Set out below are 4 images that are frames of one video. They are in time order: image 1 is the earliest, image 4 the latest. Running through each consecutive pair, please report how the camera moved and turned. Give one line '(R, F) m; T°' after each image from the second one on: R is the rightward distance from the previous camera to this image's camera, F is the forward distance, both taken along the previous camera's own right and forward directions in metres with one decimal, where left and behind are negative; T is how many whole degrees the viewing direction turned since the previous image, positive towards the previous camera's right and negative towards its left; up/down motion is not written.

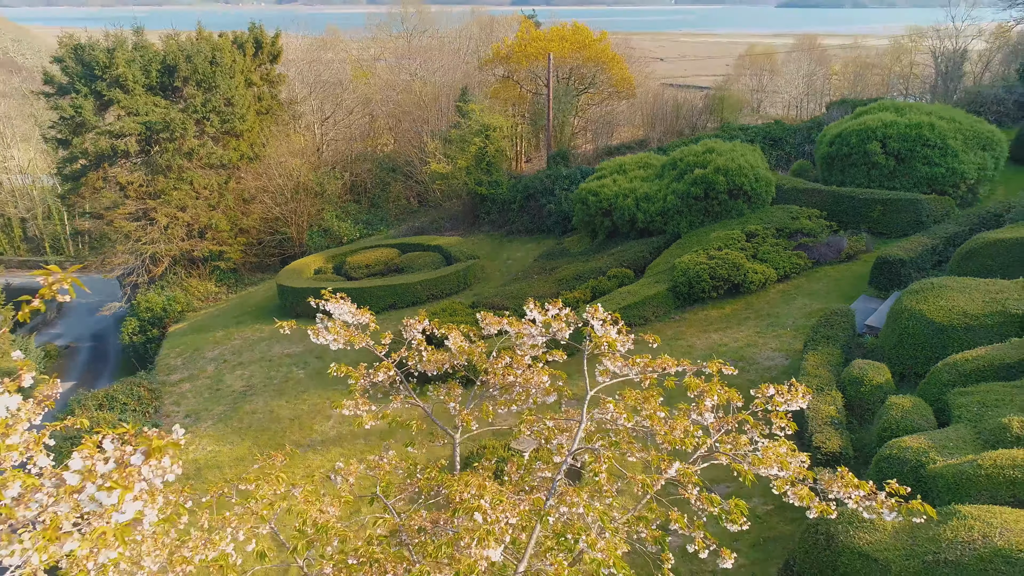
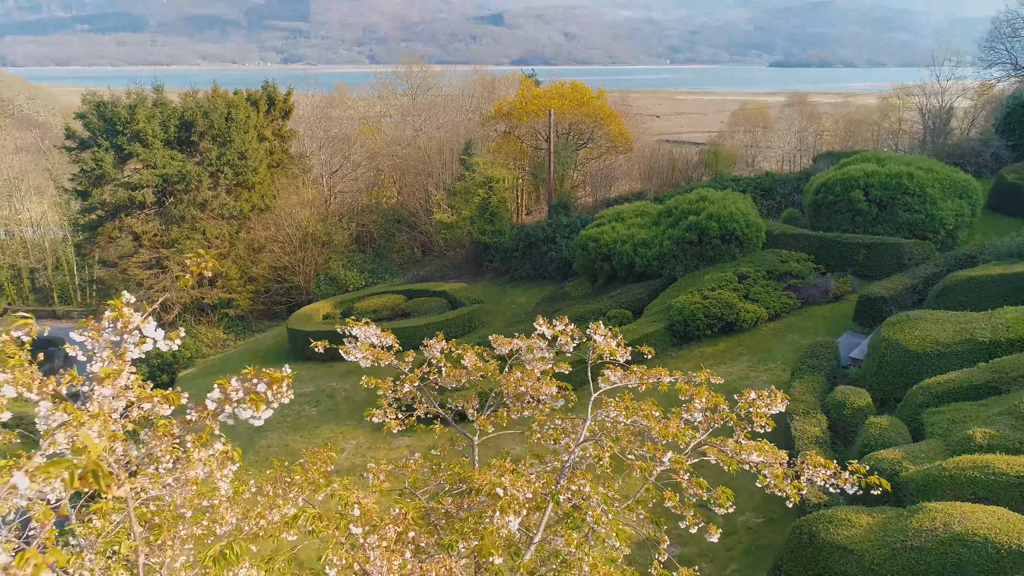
(-0.1, -0.6) m; 0°
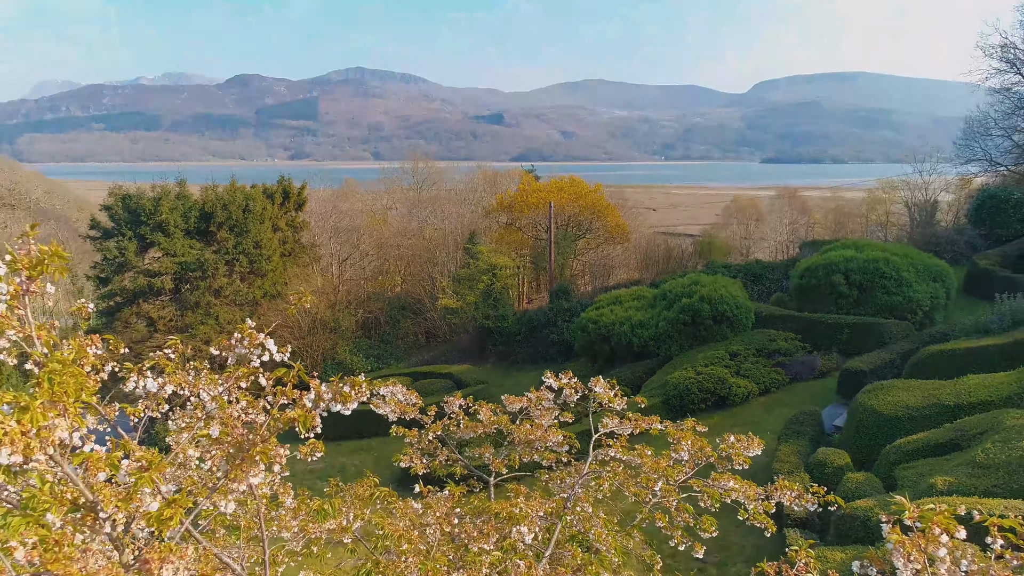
(-0.1, -0.8) m; 0°
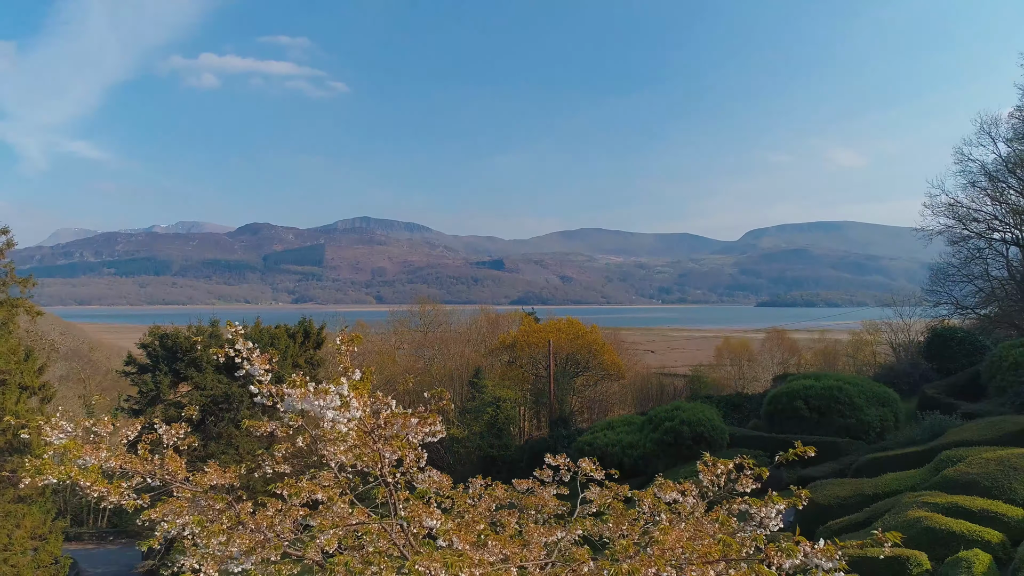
(-0.1, -2.4) m; 0°
